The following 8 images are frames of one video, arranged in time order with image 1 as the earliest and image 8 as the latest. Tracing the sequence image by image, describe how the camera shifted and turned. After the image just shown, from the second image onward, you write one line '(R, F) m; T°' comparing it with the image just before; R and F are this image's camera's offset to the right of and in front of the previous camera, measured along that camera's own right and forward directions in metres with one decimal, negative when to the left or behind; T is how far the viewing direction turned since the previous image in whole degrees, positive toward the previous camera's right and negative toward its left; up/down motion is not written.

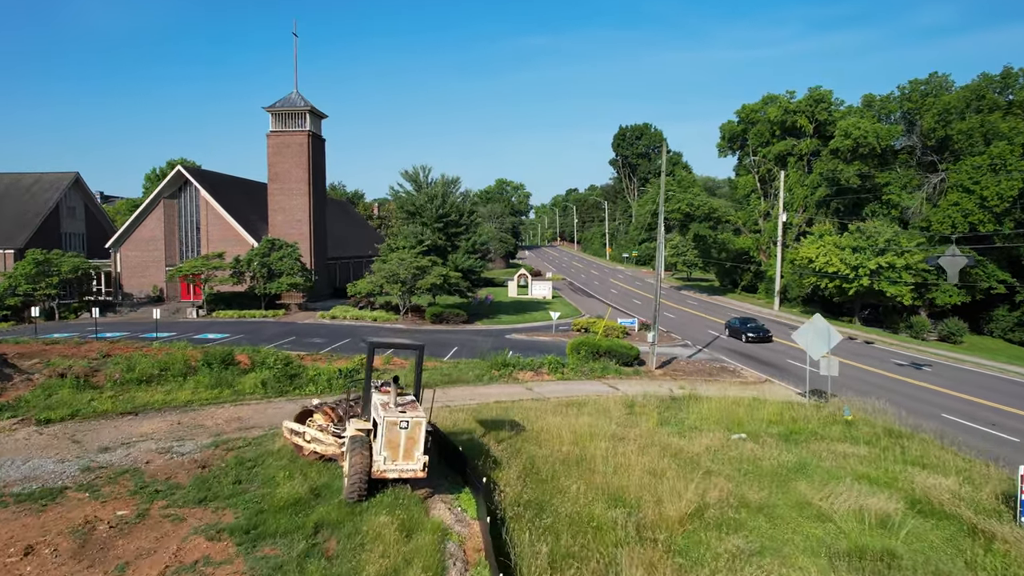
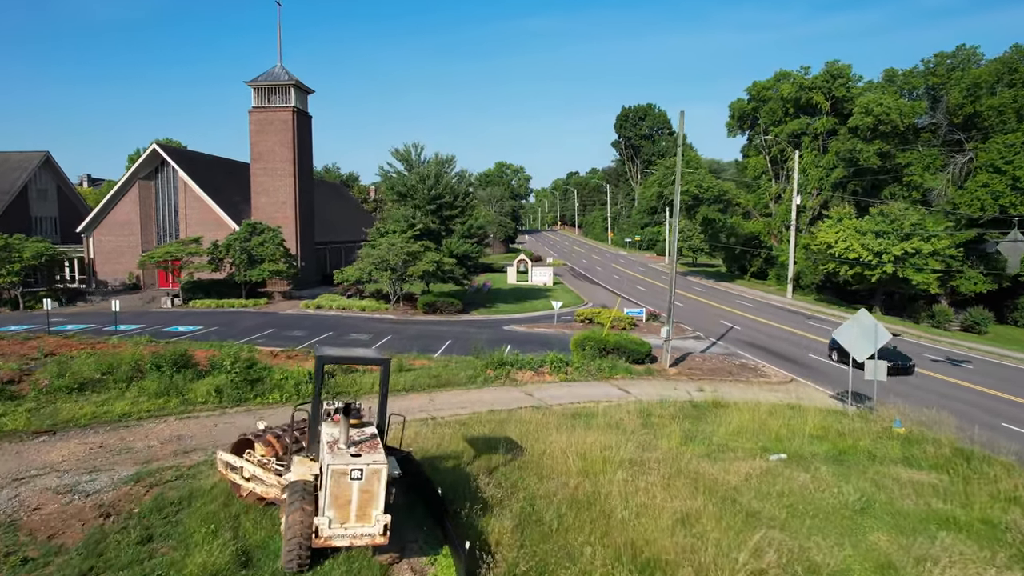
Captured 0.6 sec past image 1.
(+0.1, +2.4) m; 0°
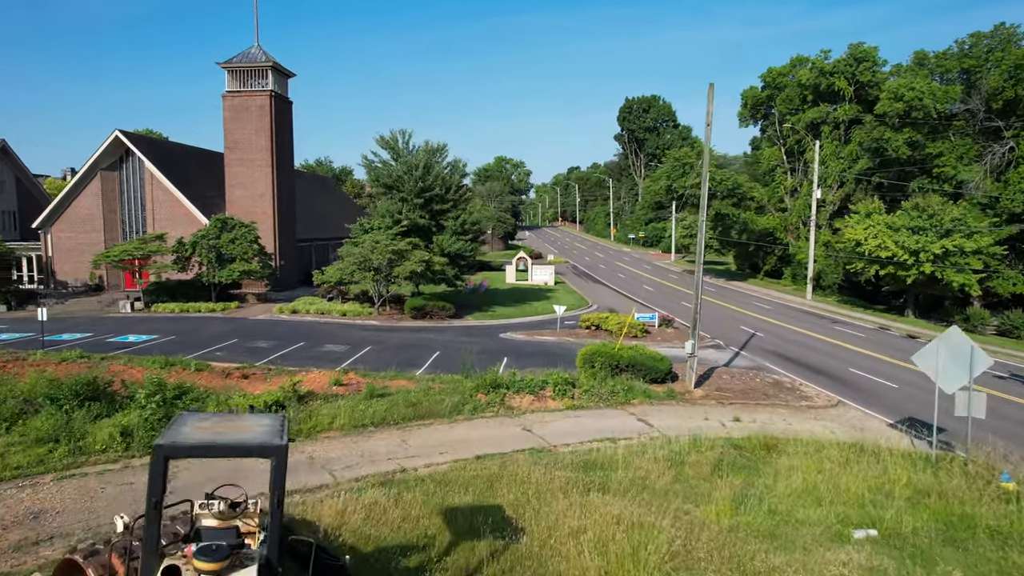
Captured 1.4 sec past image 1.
(+0.1, +3.3) m; 0°
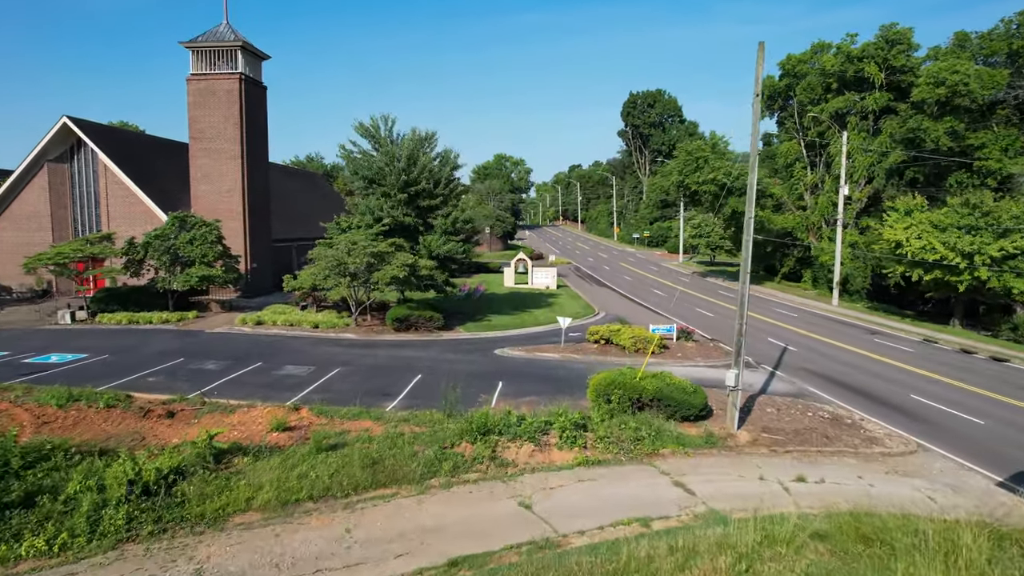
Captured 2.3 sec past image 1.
(+0.1, +3.8) m; 0°
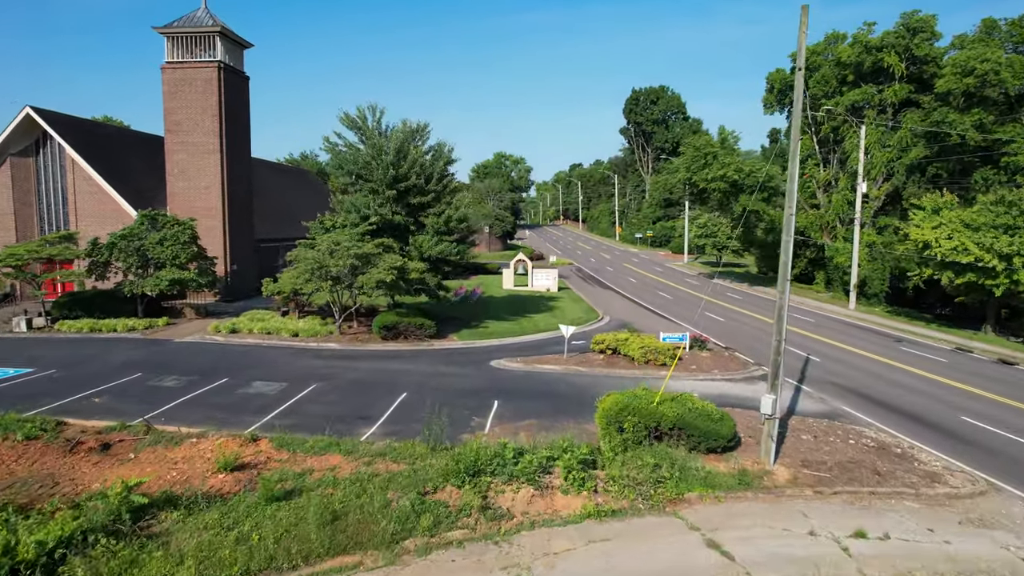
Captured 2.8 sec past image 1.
(+0.1, +2.2) m; 0°
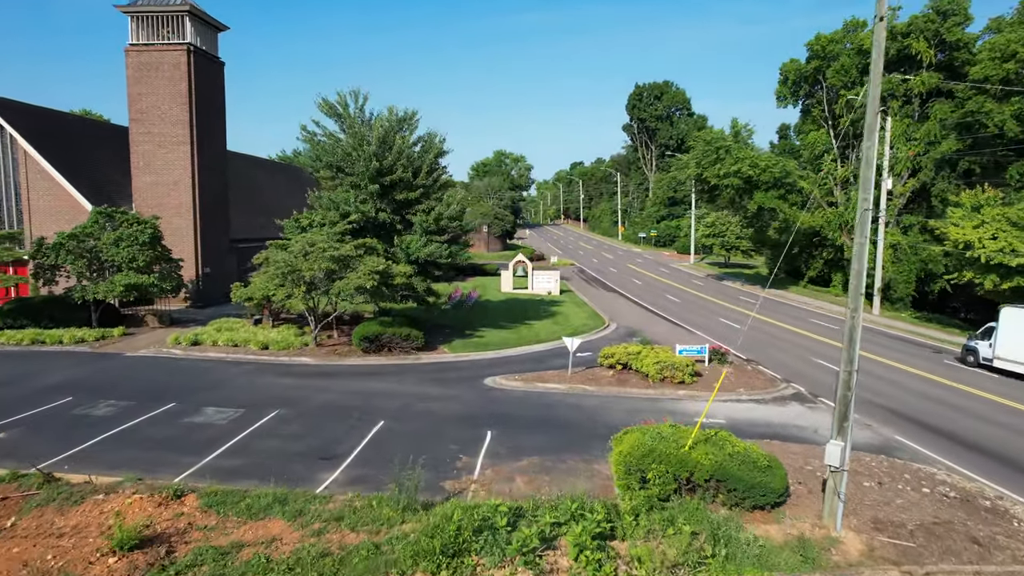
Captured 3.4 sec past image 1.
(+0.1, +2.7) m; 0°
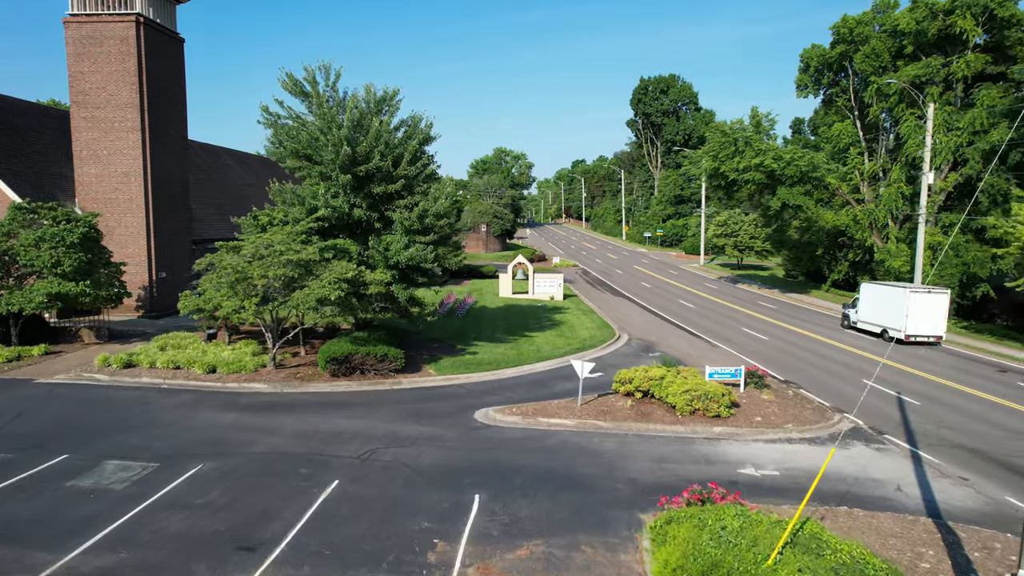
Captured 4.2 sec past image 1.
(+0.1, +3.5) m; 0°
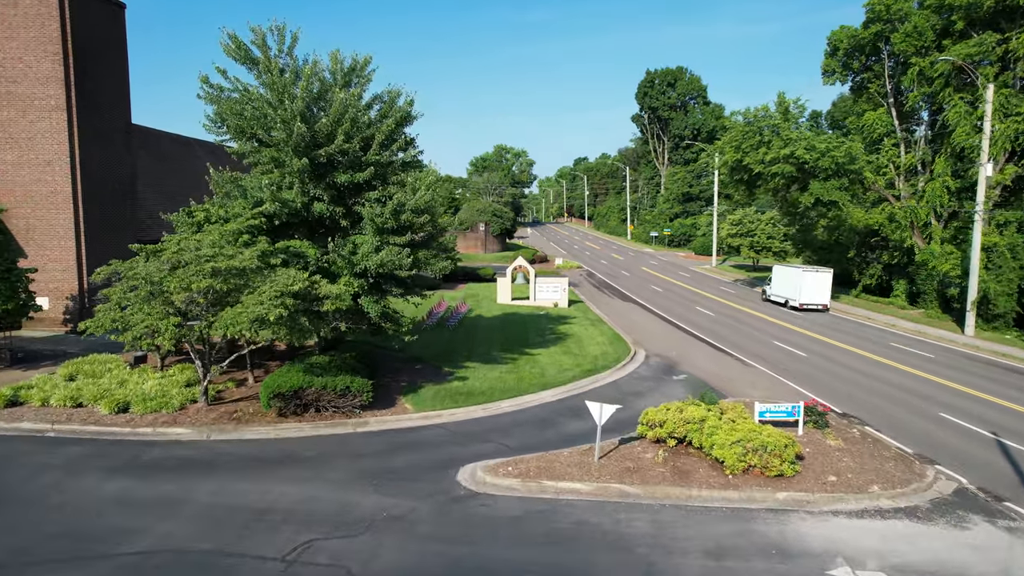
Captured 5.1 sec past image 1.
(+0.1, +3.9) m; 0°
